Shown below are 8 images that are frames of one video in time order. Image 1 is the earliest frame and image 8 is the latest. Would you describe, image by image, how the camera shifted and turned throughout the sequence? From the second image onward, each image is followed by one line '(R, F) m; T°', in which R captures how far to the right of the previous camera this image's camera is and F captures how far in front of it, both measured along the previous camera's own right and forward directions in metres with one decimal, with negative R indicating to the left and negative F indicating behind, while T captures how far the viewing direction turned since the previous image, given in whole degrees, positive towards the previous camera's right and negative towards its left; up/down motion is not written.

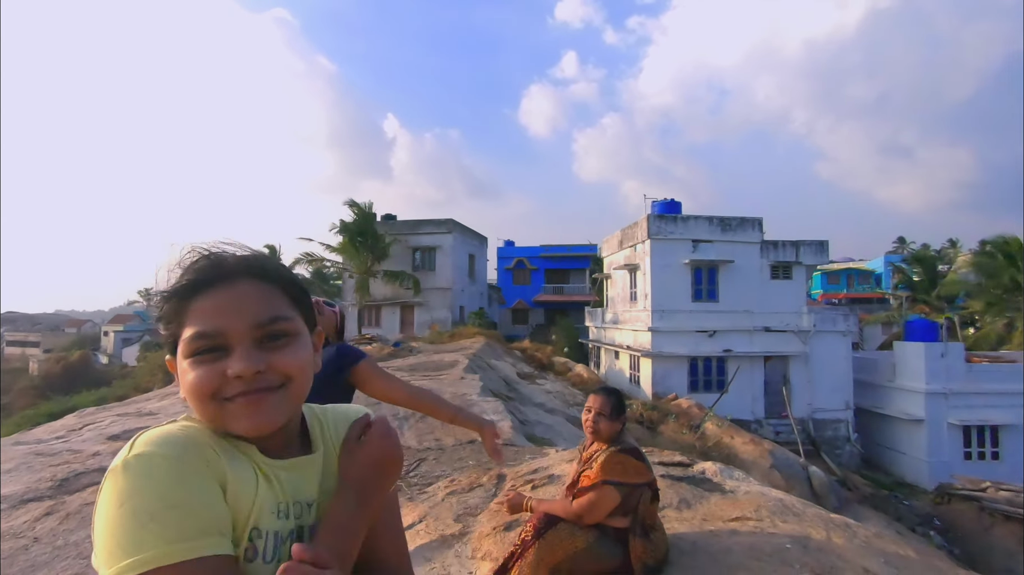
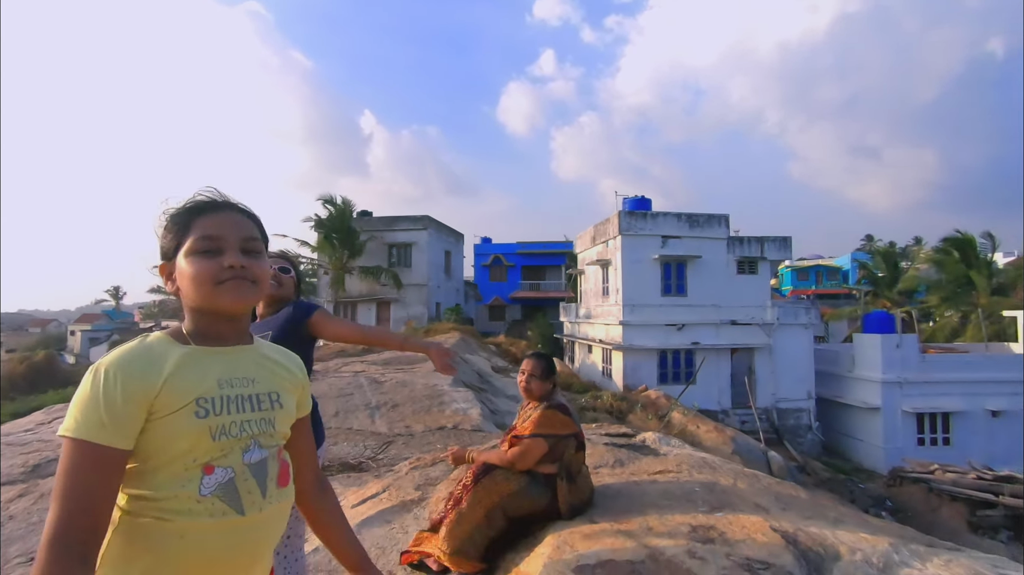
(+0.2, -0.3) m; +2°
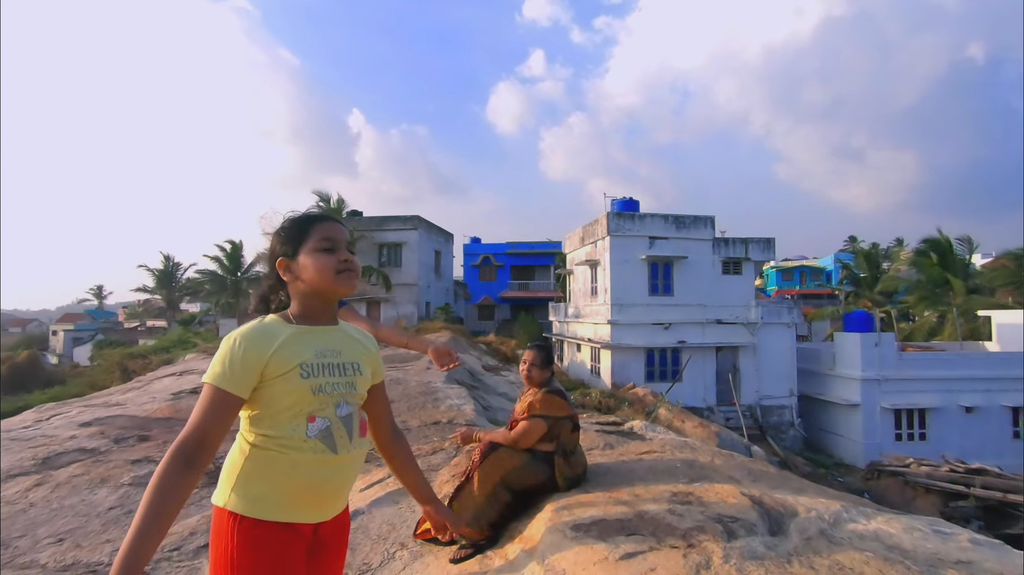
(-0.1, -0.3) m; +1°
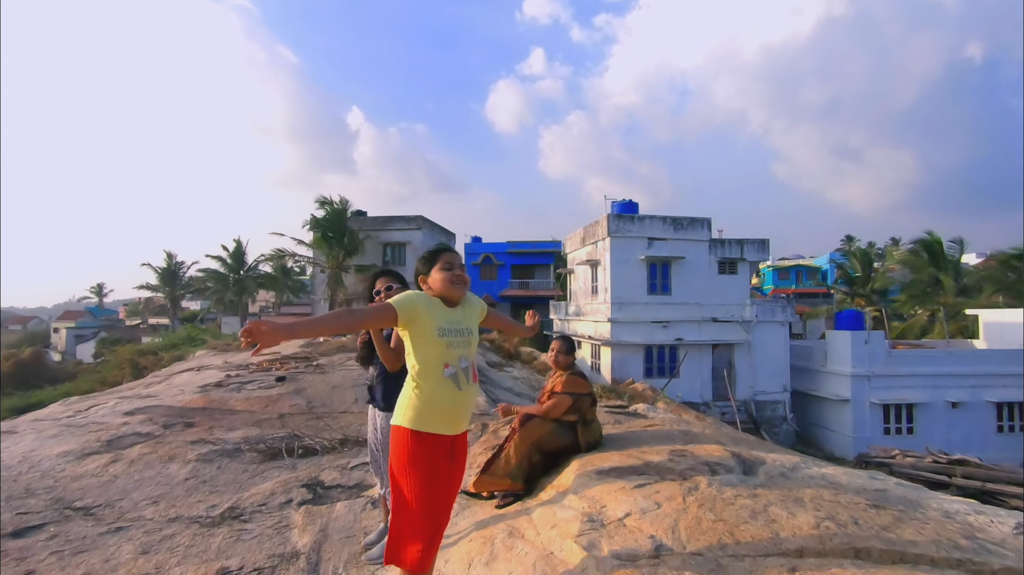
(-0.2, -0.8) m; 0°
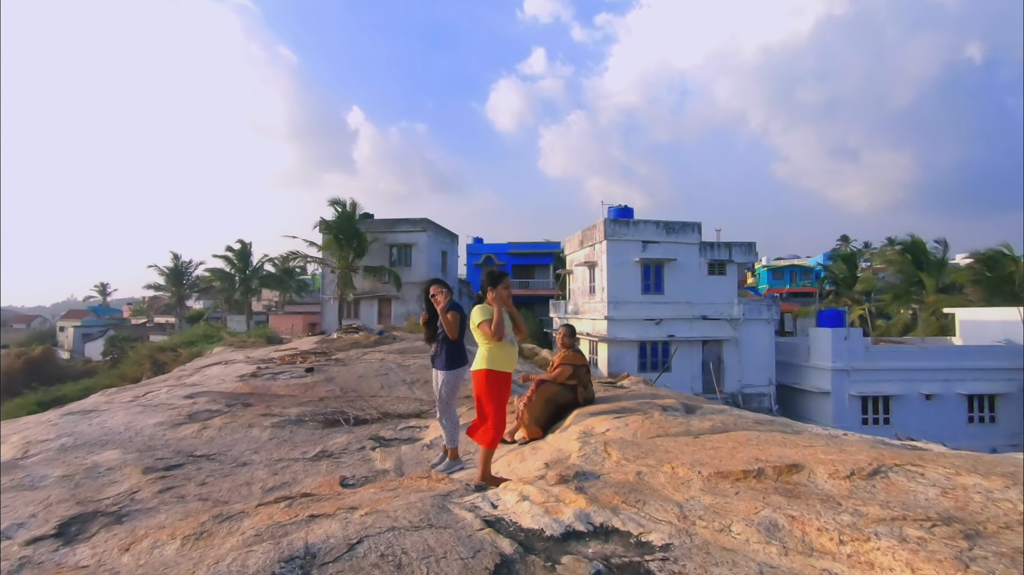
(-0.2, -1.6) m; 0°
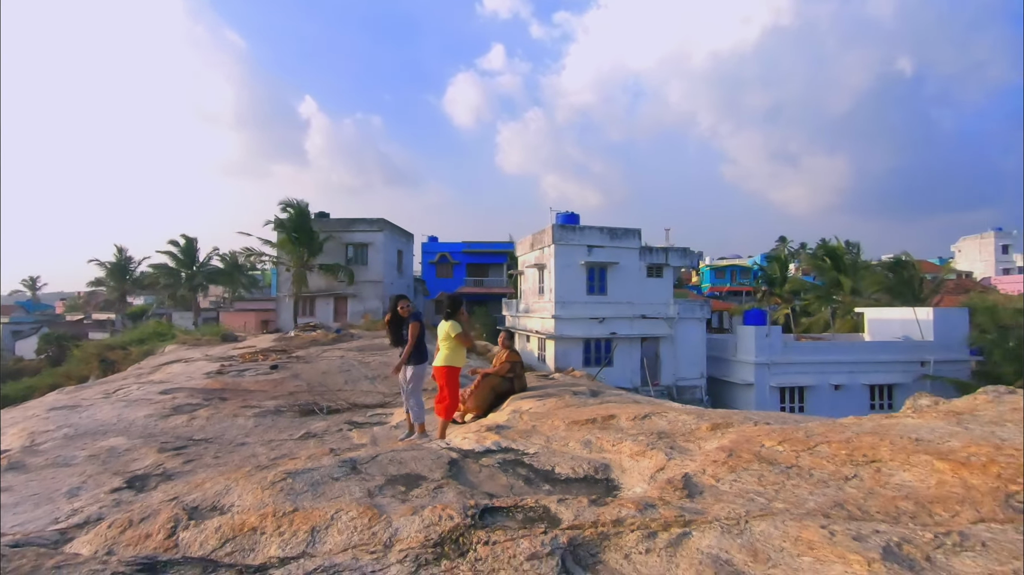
(0.0, -1.5) m; +4°
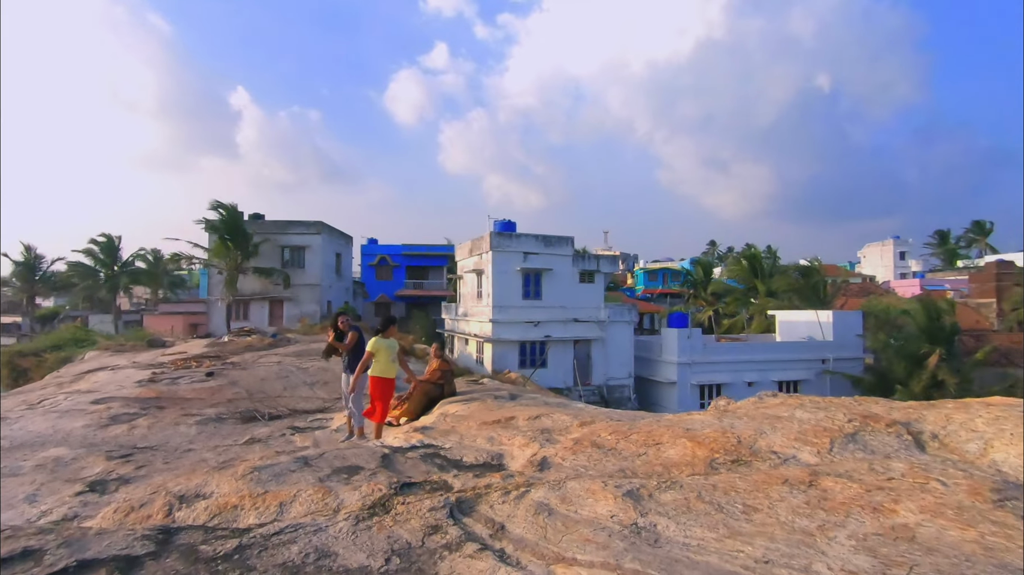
(+0.1, -0.9) m; +6°
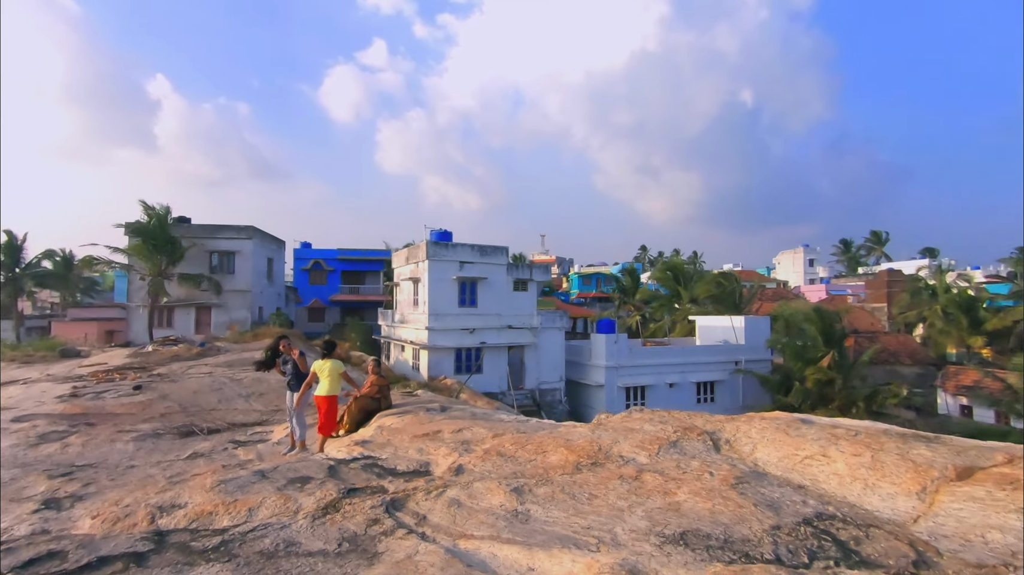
(+0.1, -0.8) m; +6°
